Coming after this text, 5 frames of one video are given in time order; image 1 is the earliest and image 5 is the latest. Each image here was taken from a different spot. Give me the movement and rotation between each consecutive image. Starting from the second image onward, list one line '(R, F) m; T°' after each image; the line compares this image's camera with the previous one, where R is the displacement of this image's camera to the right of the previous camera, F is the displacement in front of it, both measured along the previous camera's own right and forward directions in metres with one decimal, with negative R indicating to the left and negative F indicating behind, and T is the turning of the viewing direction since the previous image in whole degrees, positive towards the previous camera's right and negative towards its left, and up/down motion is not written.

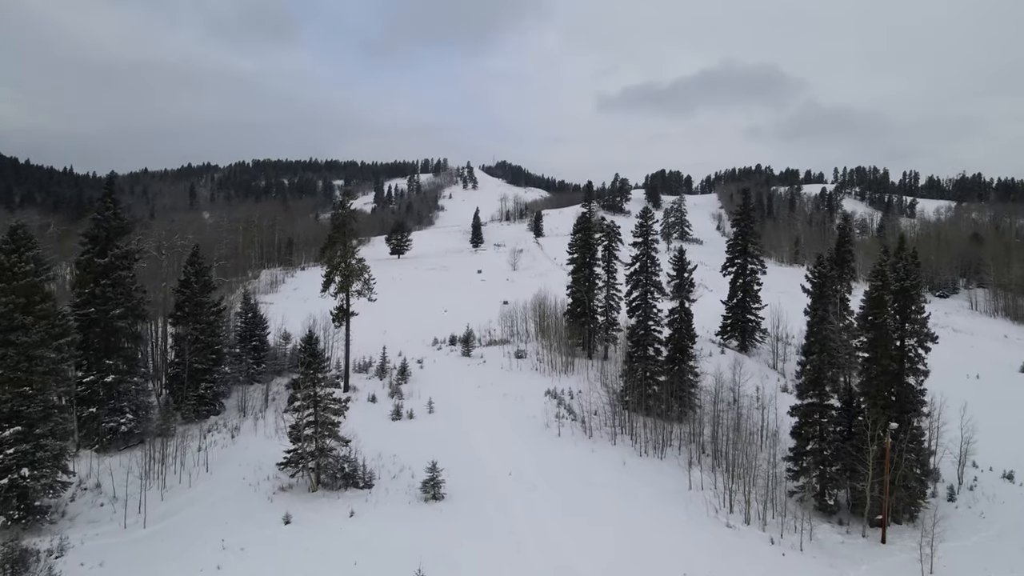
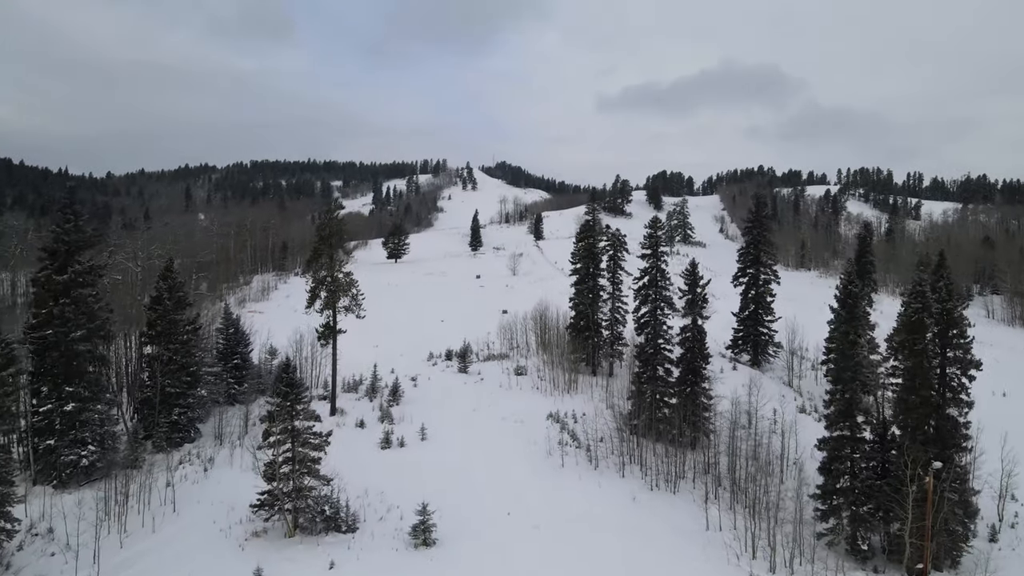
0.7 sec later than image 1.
(0.0, +2.1) m; 0°
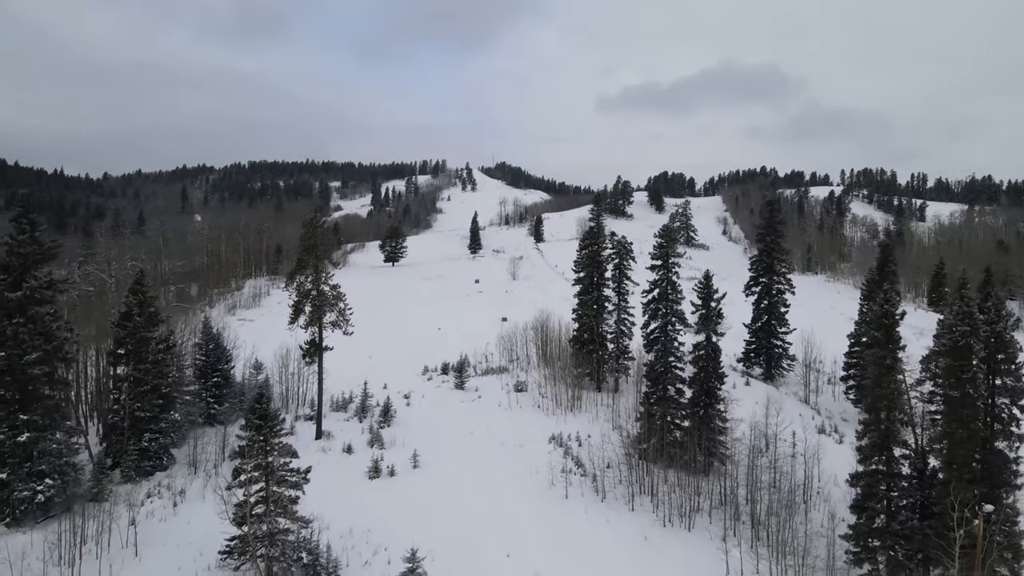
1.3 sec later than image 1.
(0.0, +2.0) m; 0°
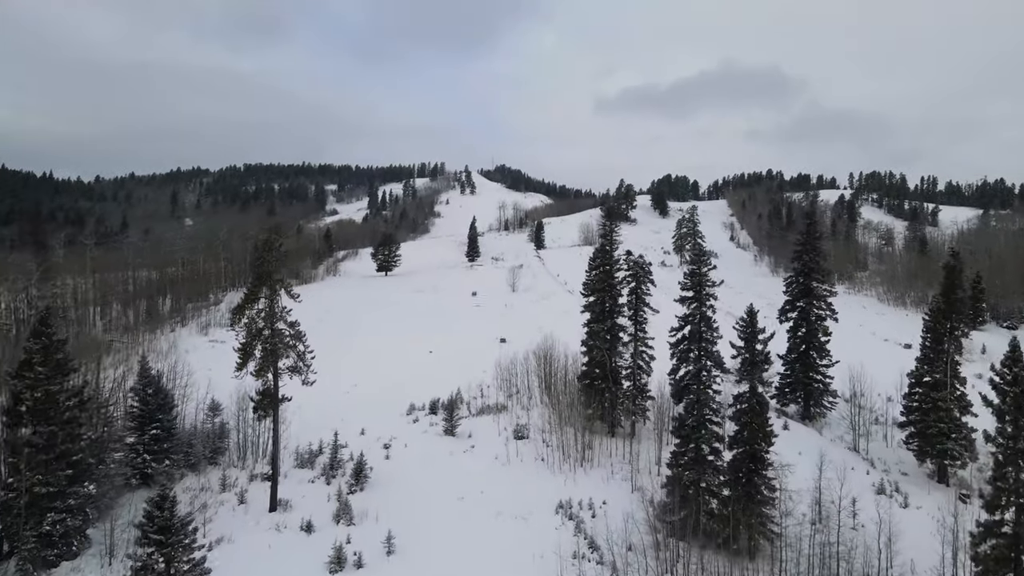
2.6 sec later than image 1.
(0.0, +4.8) m; 0°
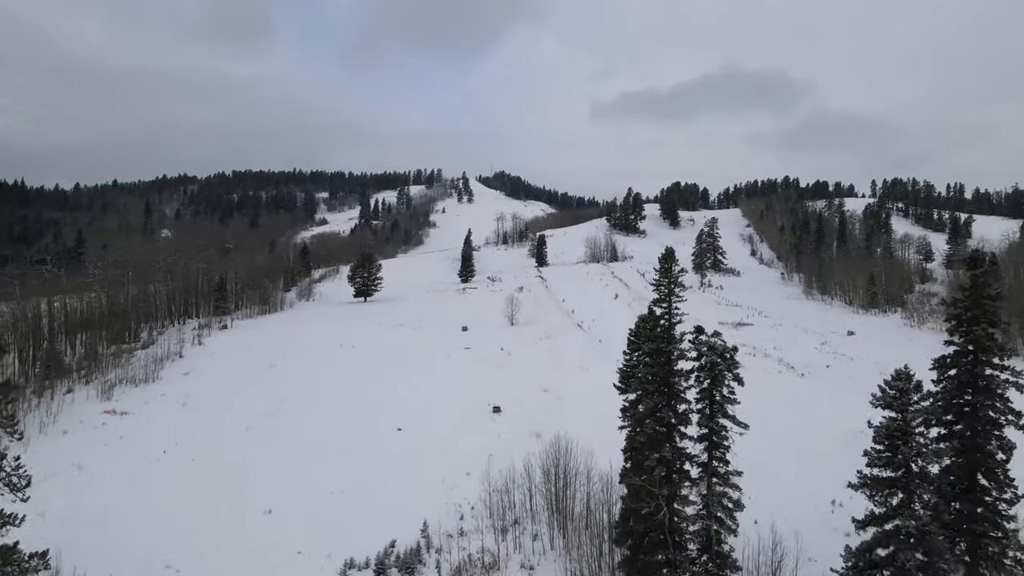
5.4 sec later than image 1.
(+0.2, +11.7) m; 0°
